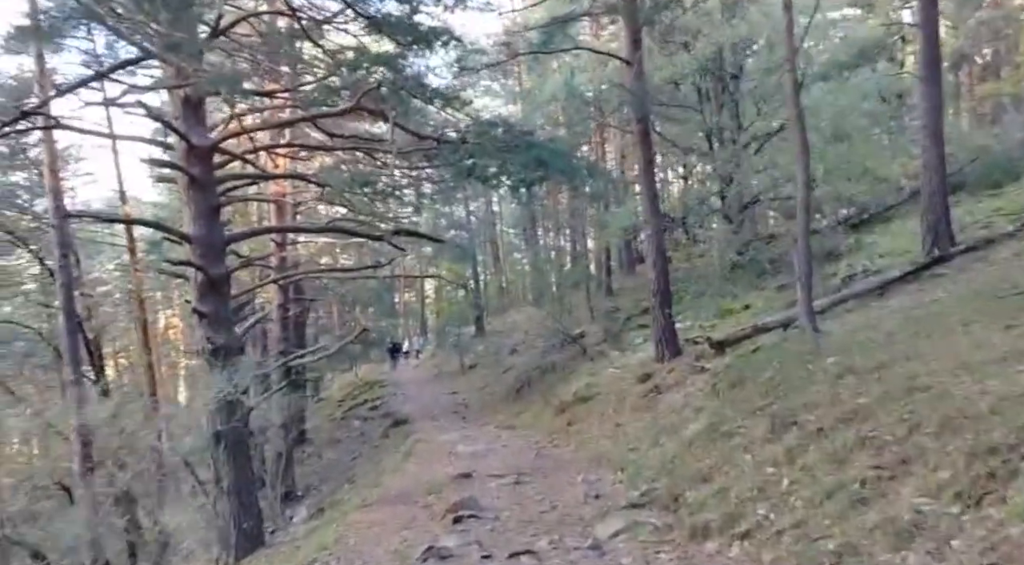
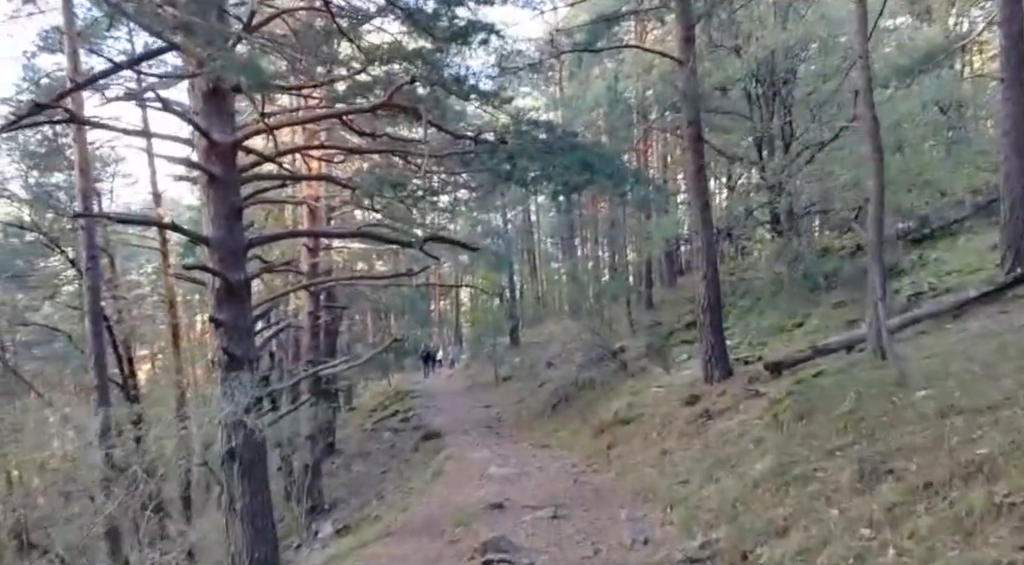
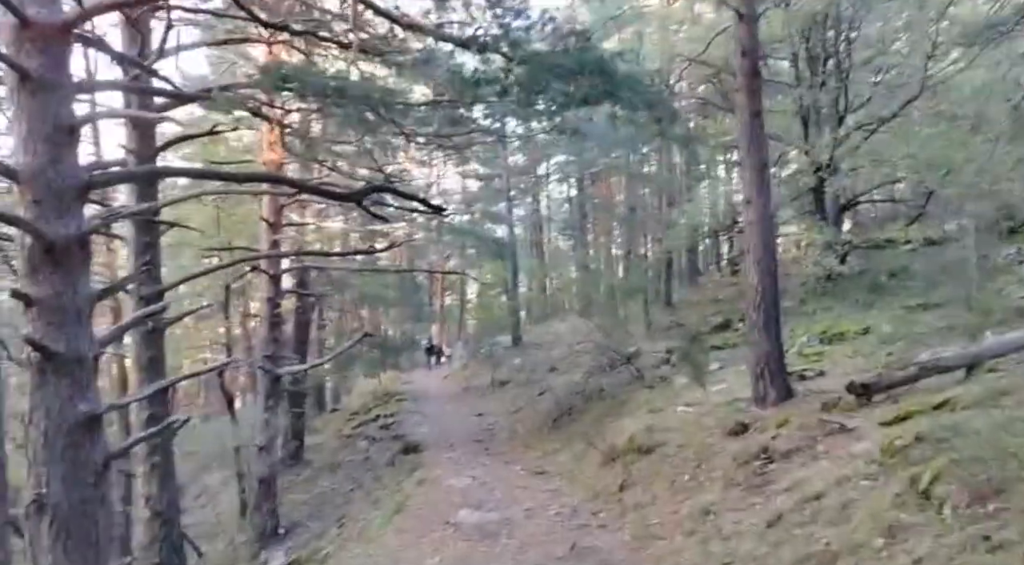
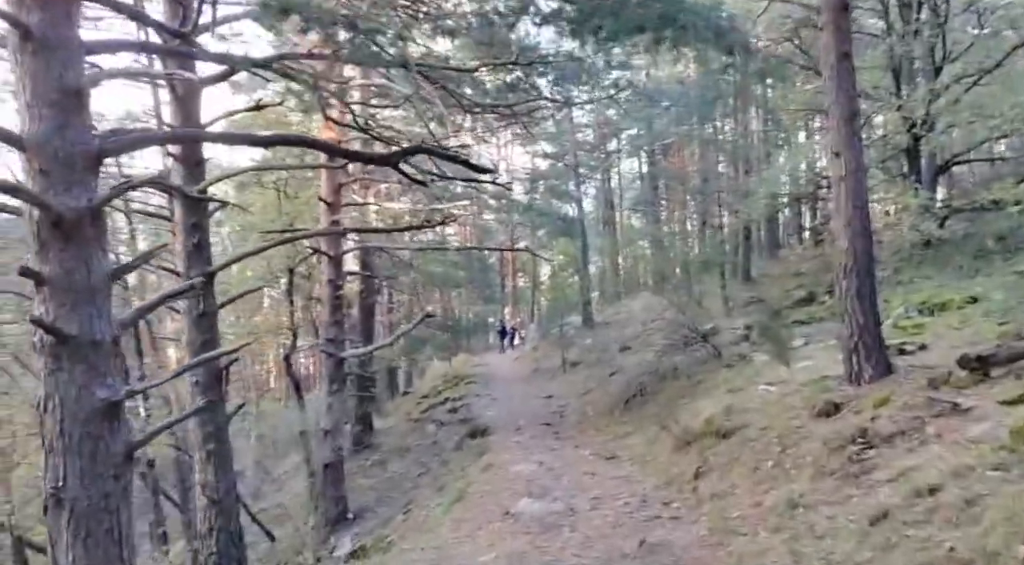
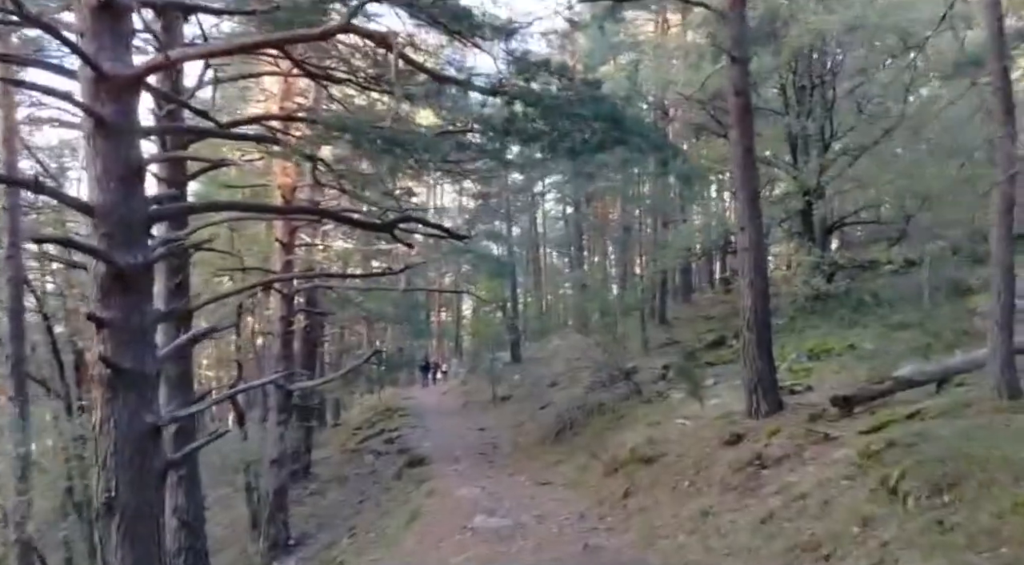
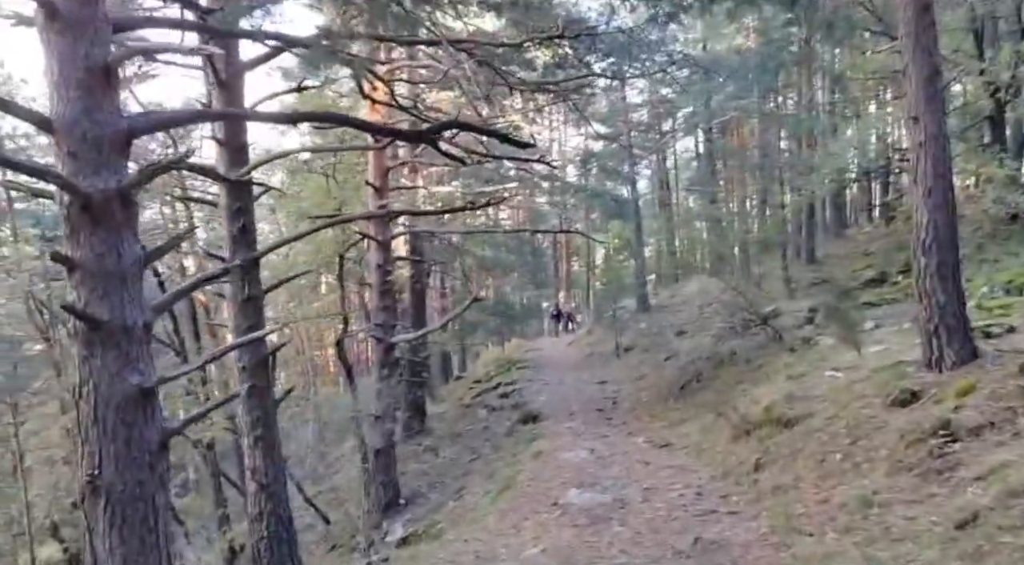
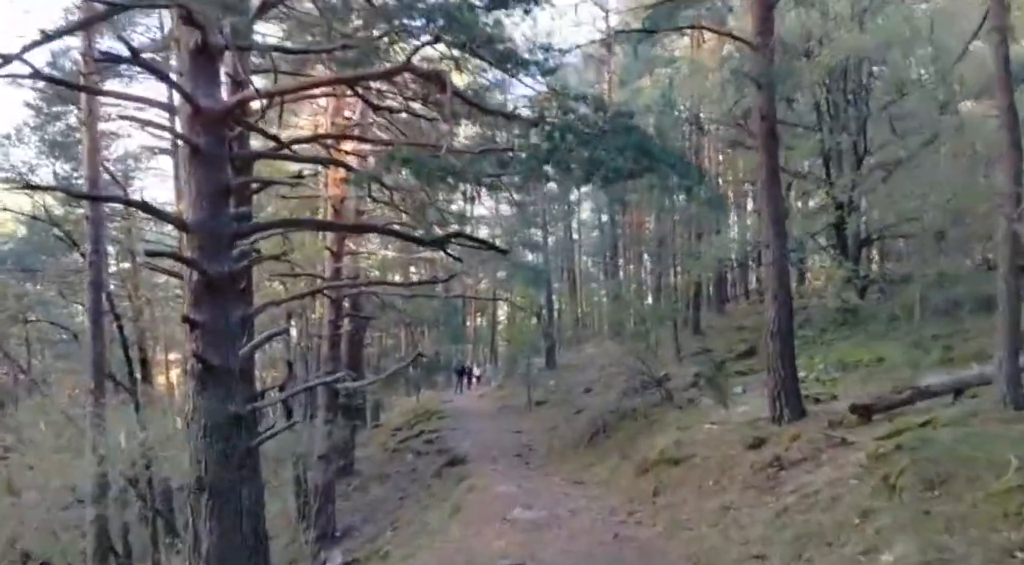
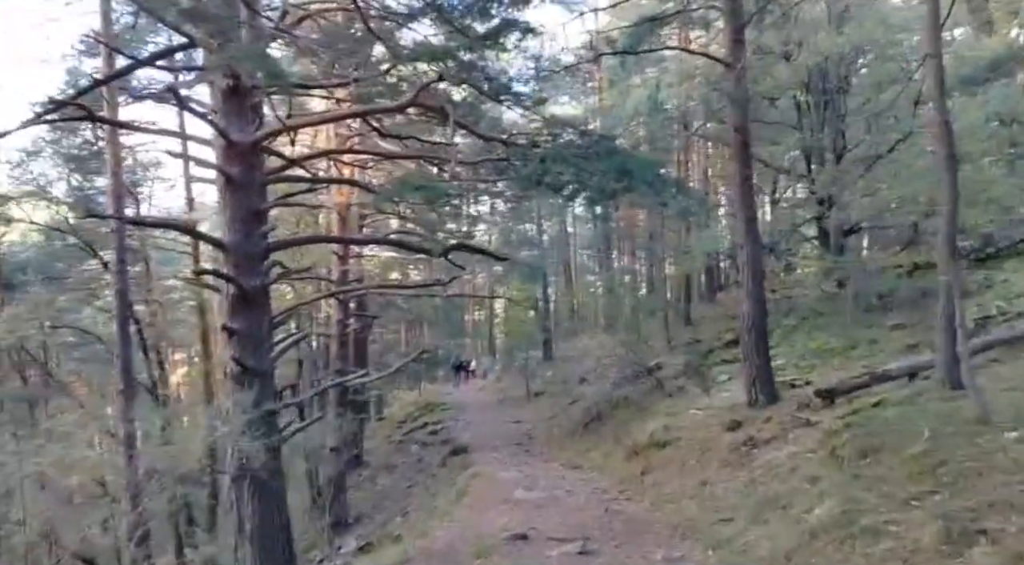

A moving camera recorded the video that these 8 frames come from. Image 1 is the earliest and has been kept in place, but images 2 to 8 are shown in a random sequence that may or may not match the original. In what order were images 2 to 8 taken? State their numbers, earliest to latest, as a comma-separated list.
2, 8, 7, 5, 3, 4, 6
